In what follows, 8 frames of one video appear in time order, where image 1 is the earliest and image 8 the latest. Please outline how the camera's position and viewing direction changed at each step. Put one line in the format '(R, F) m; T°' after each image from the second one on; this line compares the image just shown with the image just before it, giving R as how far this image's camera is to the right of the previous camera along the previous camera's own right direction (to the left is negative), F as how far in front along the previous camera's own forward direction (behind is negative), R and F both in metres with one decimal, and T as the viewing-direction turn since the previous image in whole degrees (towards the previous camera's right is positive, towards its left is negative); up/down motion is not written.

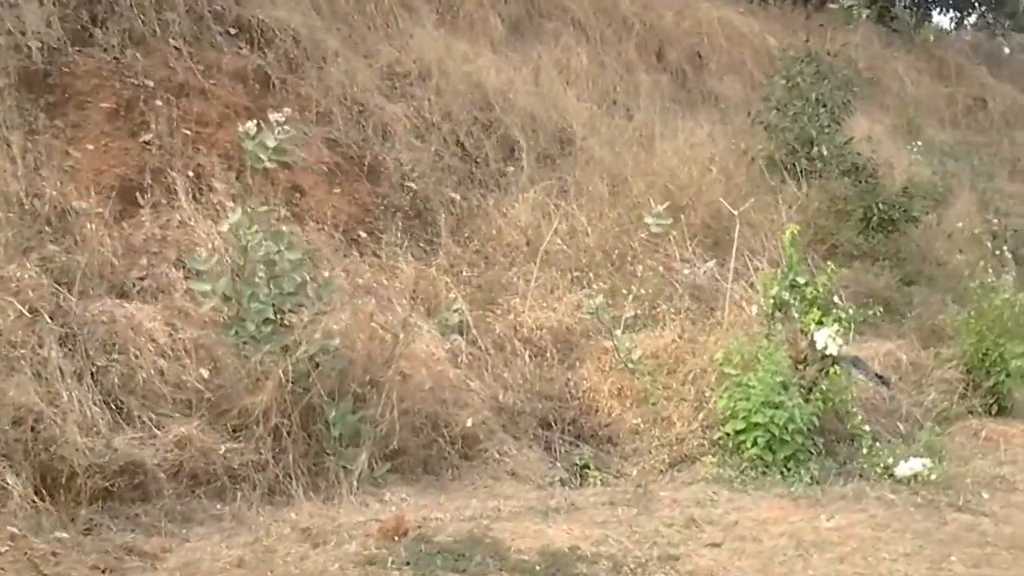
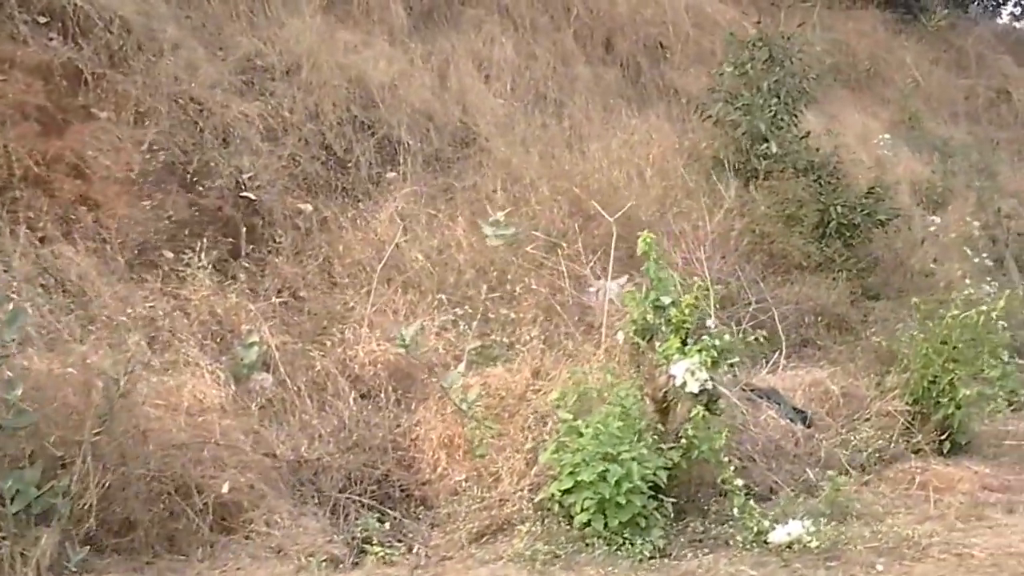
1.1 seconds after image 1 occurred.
(+1.0, +1.2) m; -3°
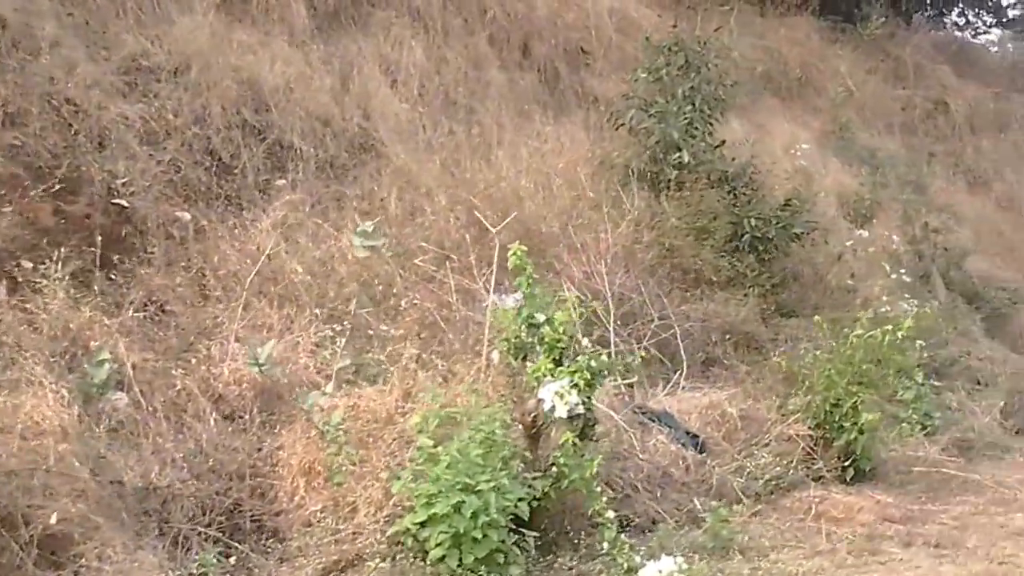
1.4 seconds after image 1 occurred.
(+0.3, +0.3) m; +1°
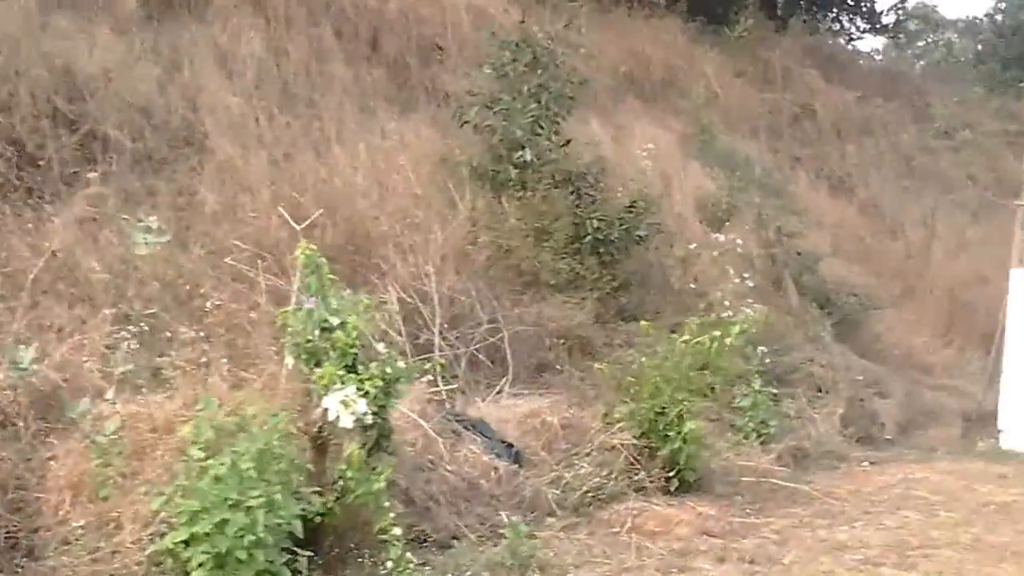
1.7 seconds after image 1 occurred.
(+0.3, +0.3) m; +4°
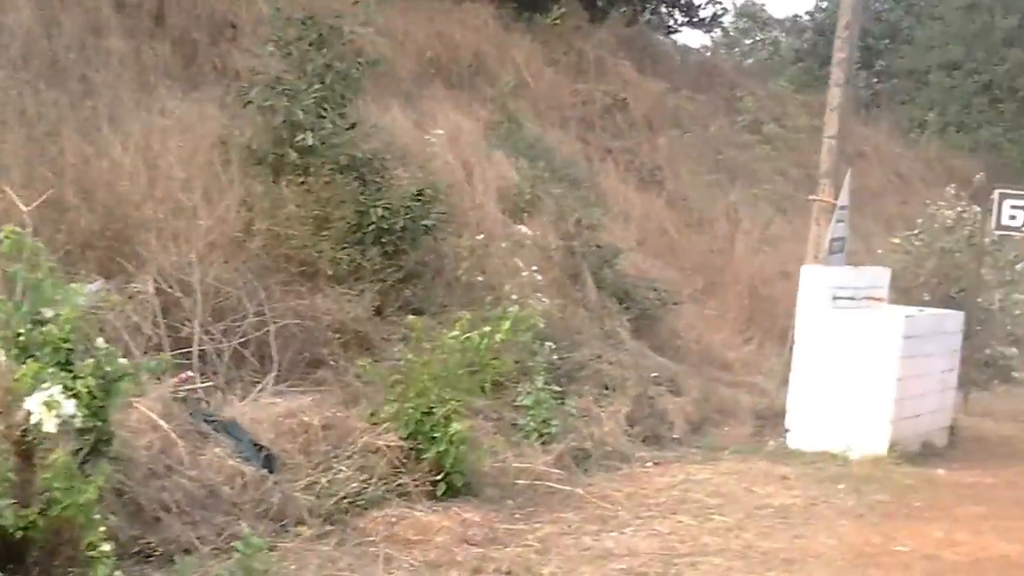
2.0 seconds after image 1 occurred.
(+0.3, +0.3) m; +6°
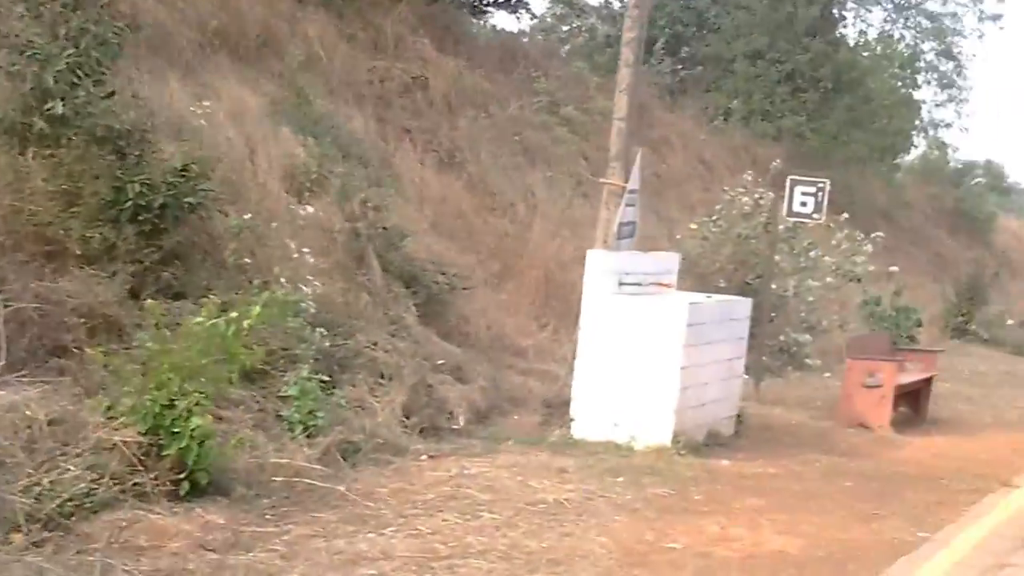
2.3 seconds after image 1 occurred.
(+0.3, +0.4) m; +6°
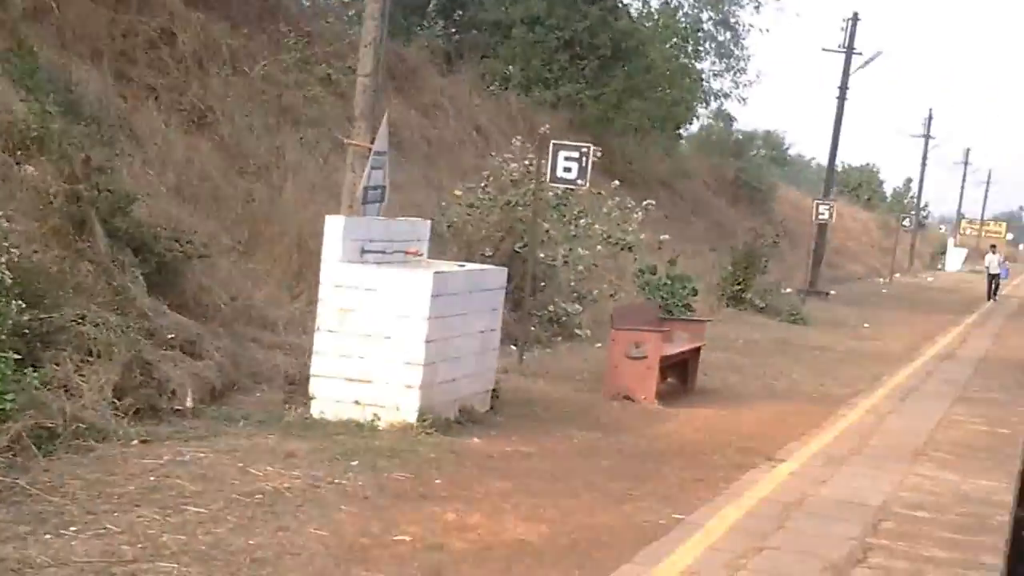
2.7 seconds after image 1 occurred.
(+0.3, +0.6) m; +7°
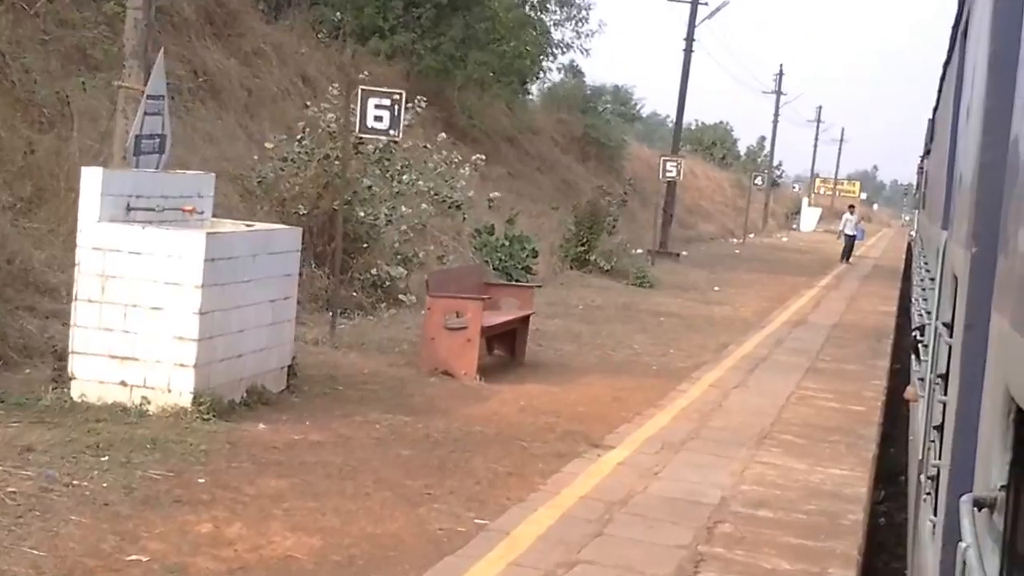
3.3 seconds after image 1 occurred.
(+0.3, +0.9) m; +5°
